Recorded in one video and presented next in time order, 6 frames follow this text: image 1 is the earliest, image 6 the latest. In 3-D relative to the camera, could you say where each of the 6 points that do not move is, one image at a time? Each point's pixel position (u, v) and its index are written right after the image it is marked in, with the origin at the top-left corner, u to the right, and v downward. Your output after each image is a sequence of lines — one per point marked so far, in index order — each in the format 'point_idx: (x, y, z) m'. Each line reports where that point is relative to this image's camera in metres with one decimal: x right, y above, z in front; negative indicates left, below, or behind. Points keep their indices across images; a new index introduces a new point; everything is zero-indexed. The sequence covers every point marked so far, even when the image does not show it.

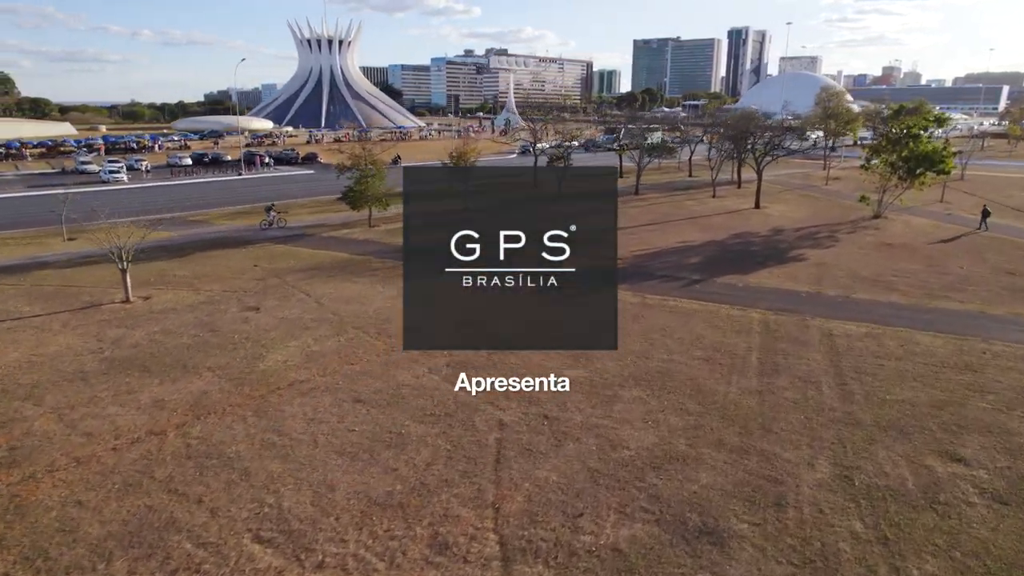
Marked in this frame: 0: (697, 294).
0: (+5.1, -0.2, +17.8) m
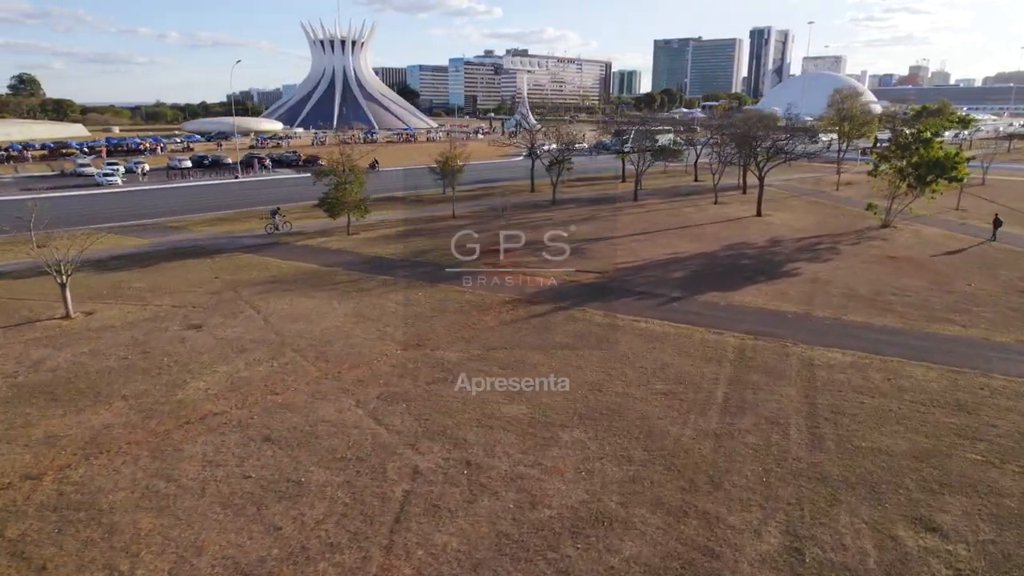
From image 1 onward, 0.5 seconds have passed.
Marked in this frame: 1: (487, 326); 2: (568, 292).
0: (+4.1, -0.7, +16.5) m
1: (-0.6, -0.9, +15.6) m
2: (+1.6, -0.1, +18.4) m
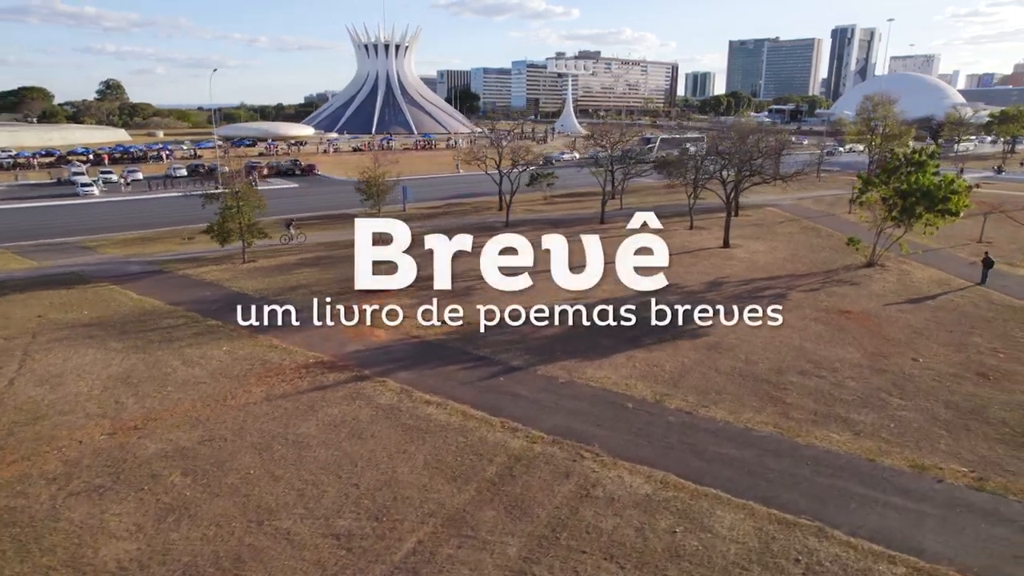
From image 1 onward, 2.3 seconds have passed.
0: (-0.5, -2.2, +13.1) m
1: (-5.4, -2.3, +12.8) m
2: (-2.8, -1.5, +15.3) m
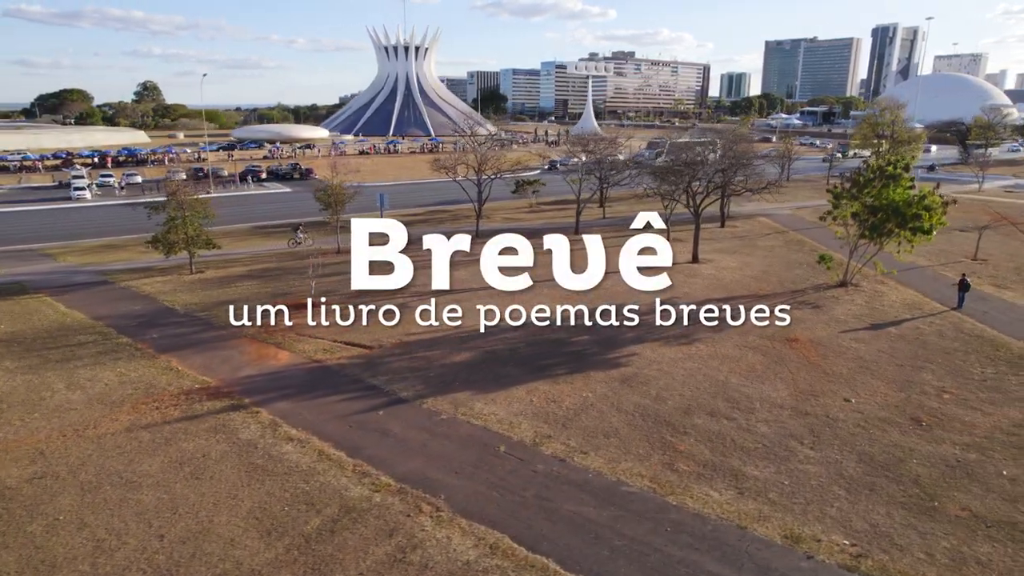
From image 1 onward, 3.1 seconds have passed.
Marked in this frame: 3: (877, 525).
0: (-2.9, -2.7, +12.2) m
1: (-7.8, -2.7, +12.2) m
2: (-5.1, -2.0, +14.5) m
3: (+5.3, -3.4, +9.3) m
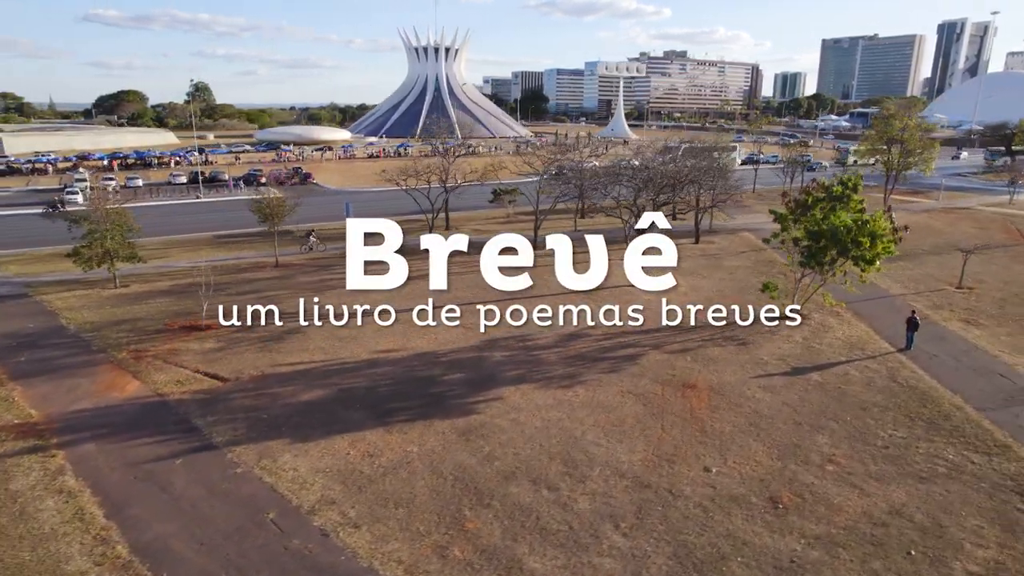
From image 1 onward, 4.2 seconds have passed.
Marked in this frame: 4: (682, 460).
0: (-6.5, -3.4, +11.1) m
1: (-11.3, -3.3, +11.4) m
2: (-8.4, -2.7, +13.6) m
3: (+1.5, -4.3, +7.6) m
4: (+3.2, -3.2, +11.7) m
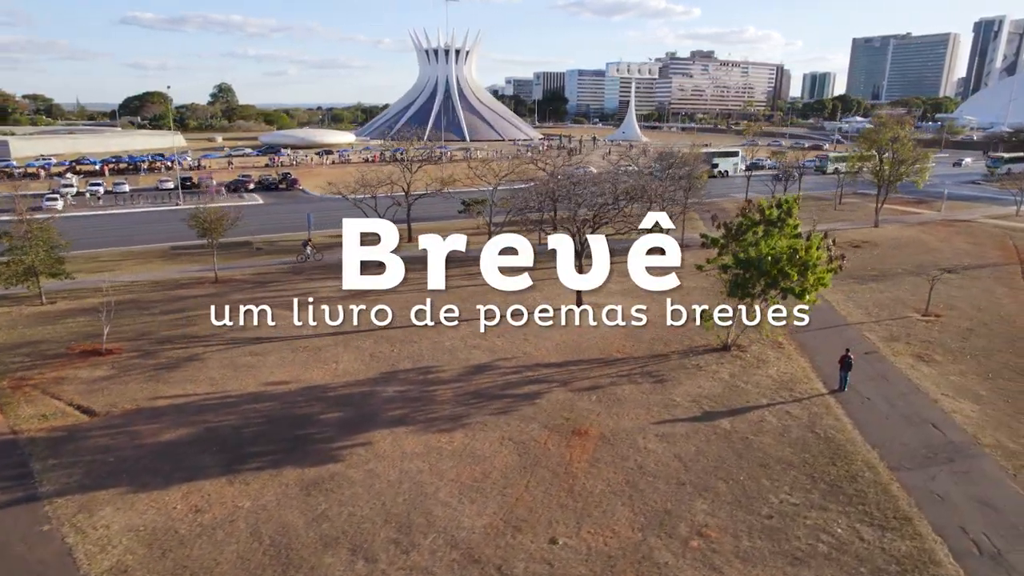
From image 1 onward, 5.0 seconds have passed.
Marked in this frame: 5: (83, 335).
0: (-9.3, -4.0, +10.3) m
1: (-14.1, -3.9, +10.8) m
2: (-11.1, -3.3, +12.8) m
3: (-1.5, -5.1, +6.5) m
4: (+0.4, -4.0, +10.5) m
5: (-13.1, -1.5, +19.6) m
